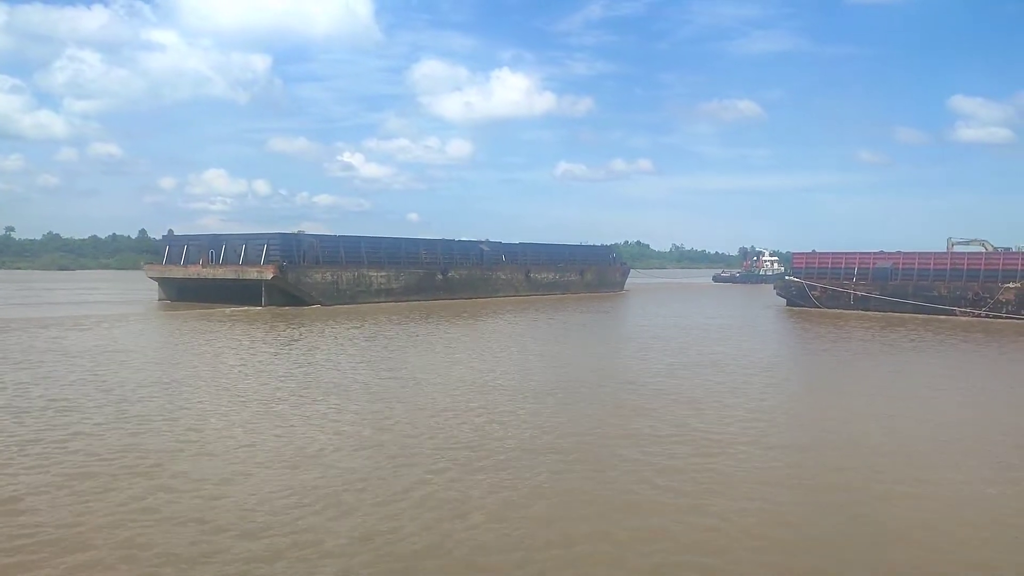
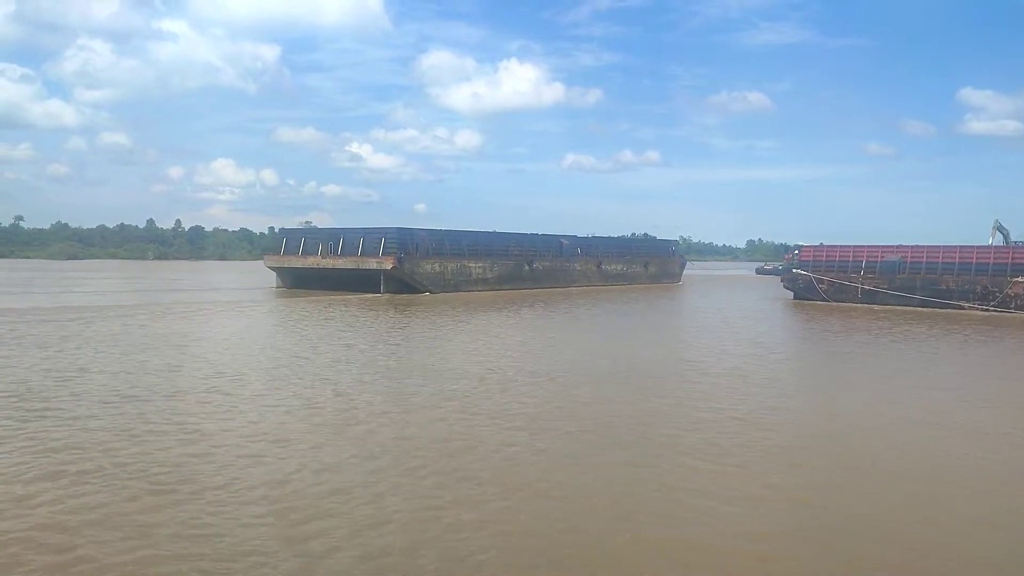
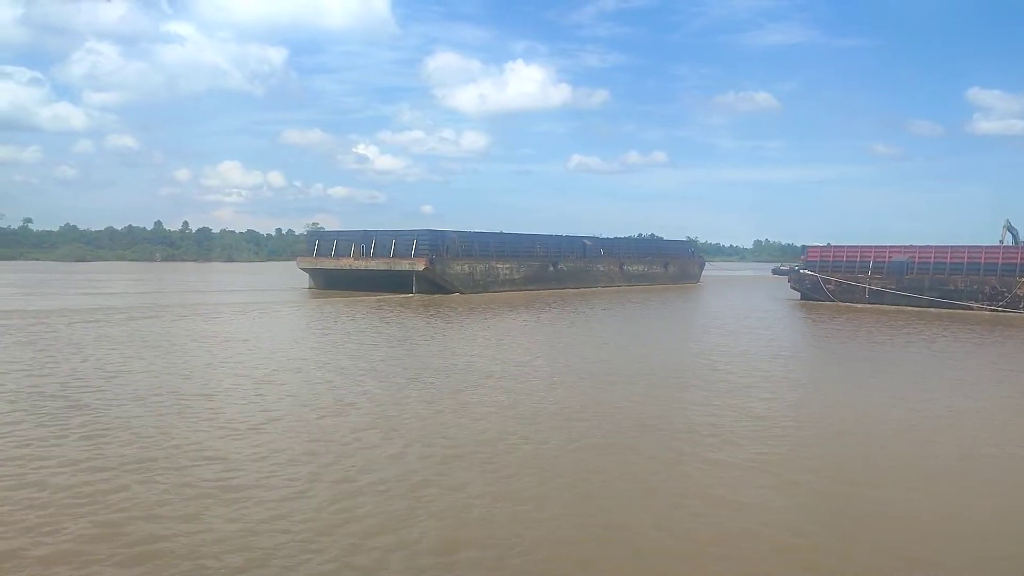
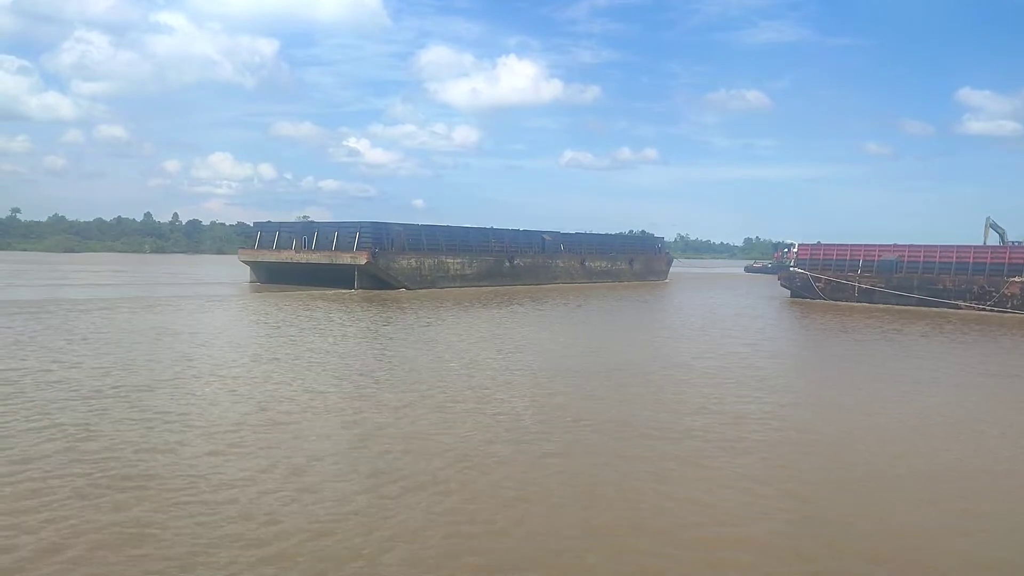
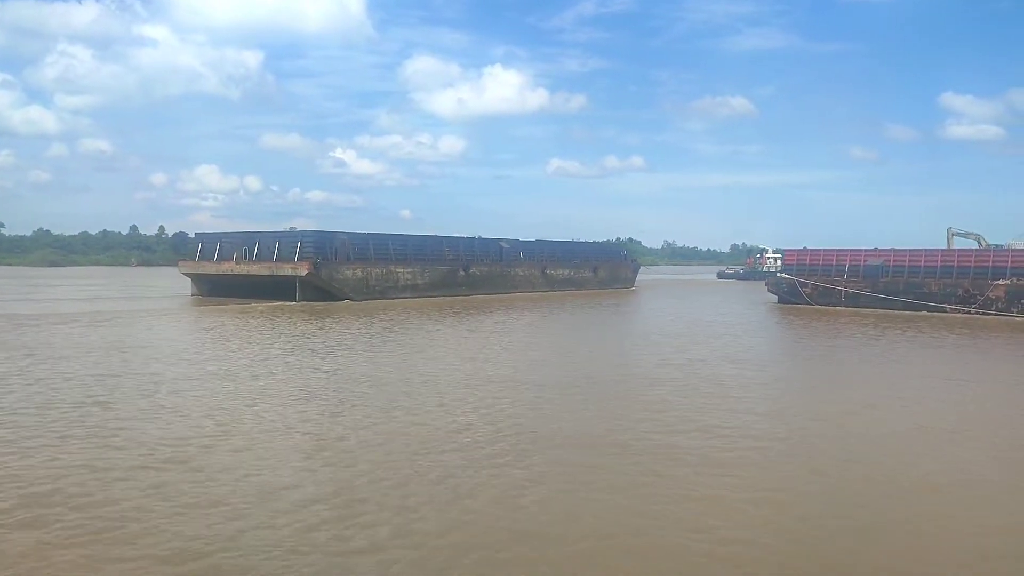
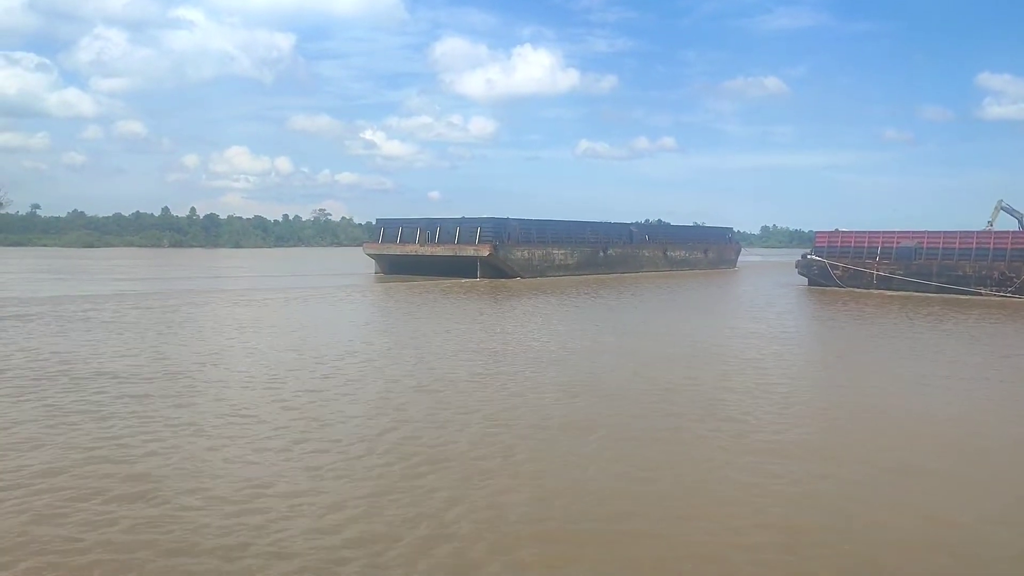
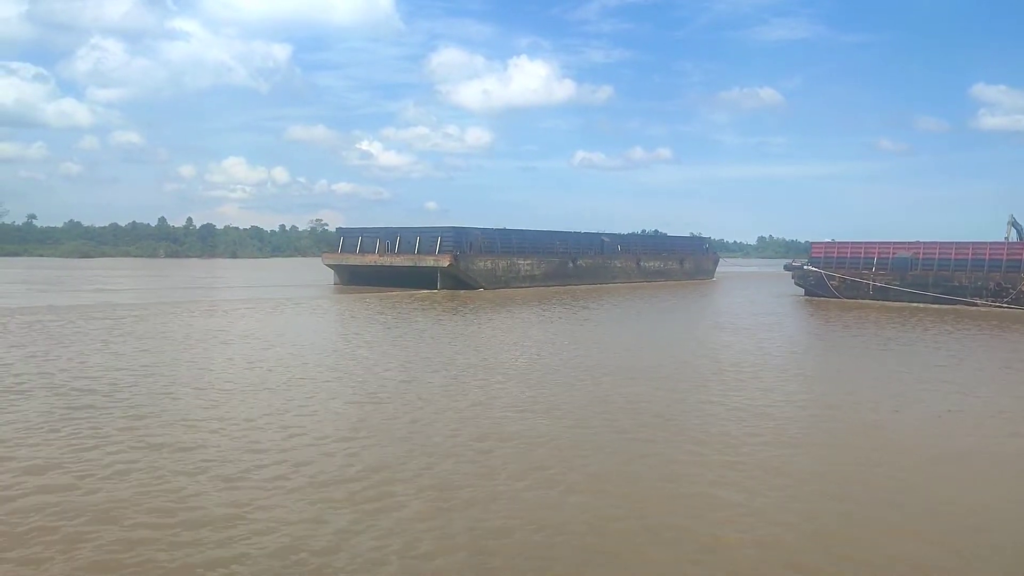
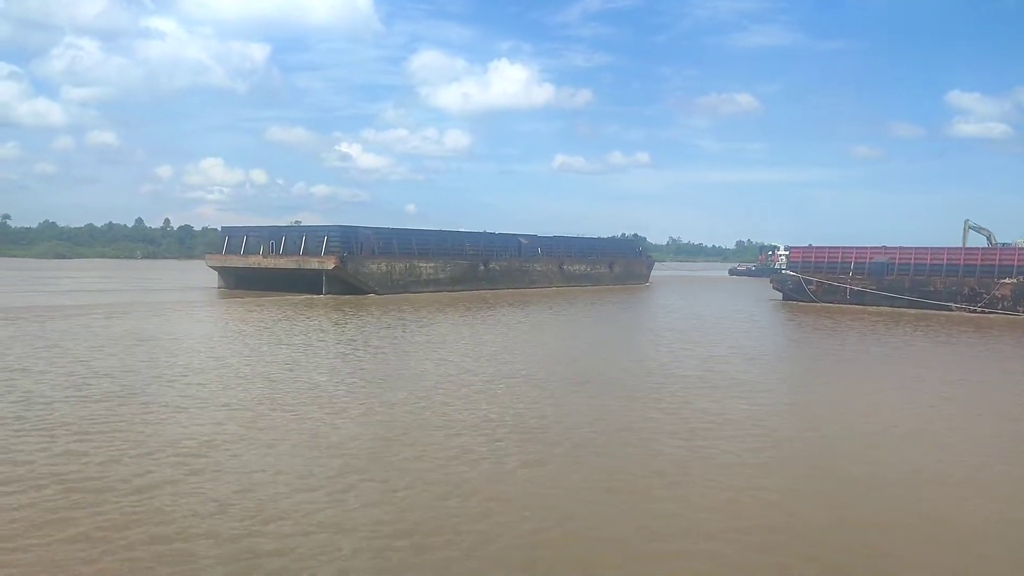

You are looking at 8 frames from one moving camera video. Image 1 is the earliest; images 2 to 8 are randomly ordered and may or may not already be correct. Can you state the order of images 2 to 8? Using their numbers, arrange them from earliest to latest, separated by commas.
5, 8, 4, 2, 3, 7, 6
